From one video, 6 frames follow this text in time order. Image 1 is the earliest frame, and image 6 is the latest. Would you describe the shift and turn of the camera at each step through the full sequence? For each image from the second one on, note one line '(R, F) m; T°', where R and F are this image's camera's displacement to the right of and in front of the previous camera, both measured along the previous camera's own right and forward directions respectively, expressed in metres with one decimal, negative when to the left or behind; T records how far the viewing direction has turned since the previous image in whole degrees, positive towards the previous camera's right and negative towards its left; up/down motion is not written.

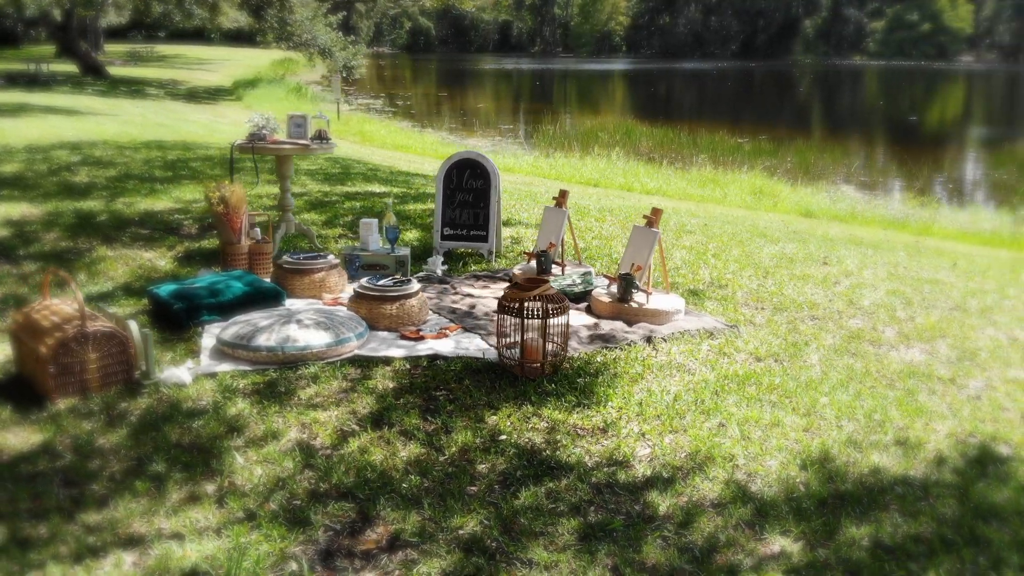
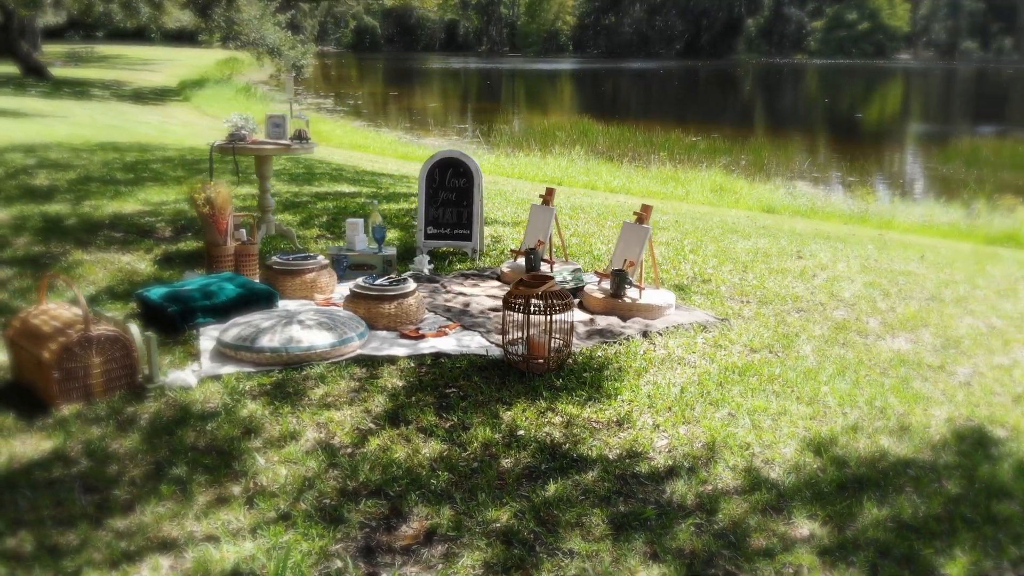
(-0.4, 0.0) m; +3°
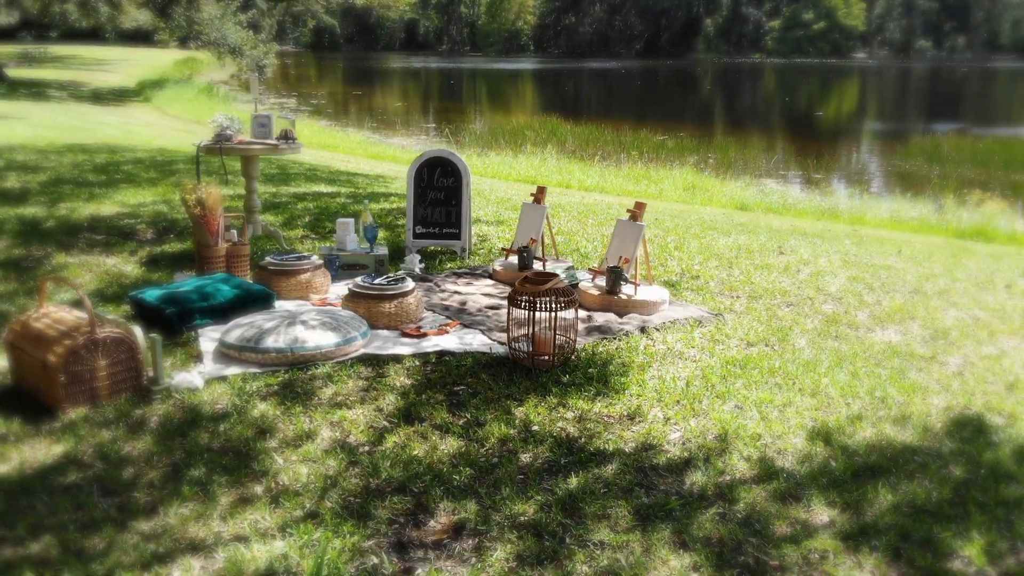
(-0.3, 0.0) m; +2°
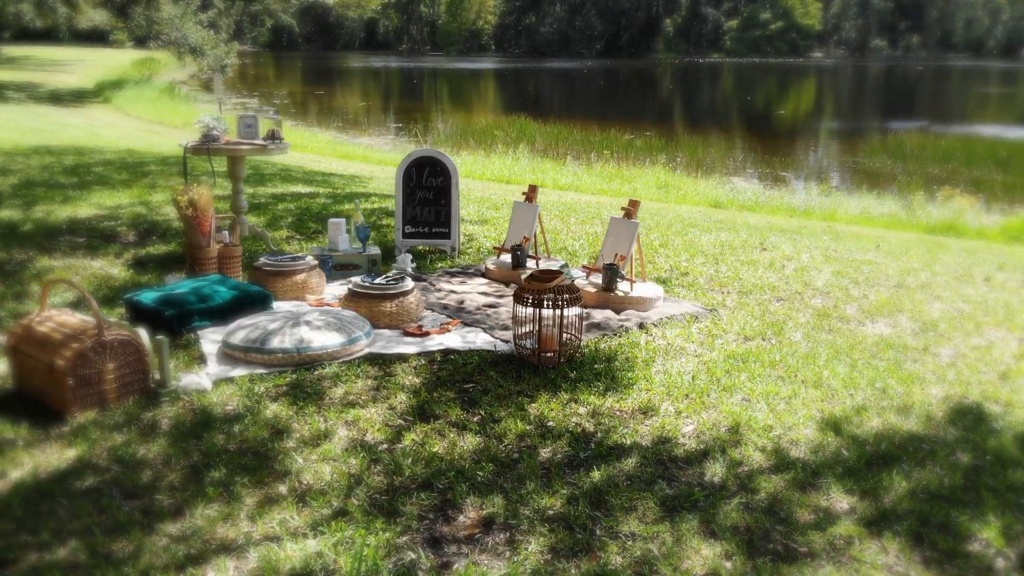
(-0.3, 0.0) m; +2°
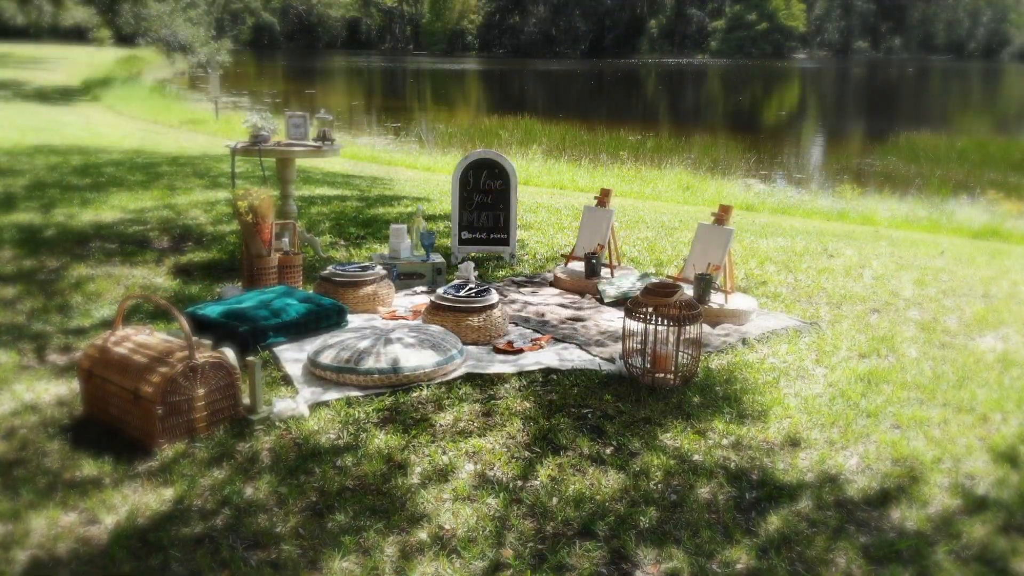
(-0.8, +0.5) m; +1°
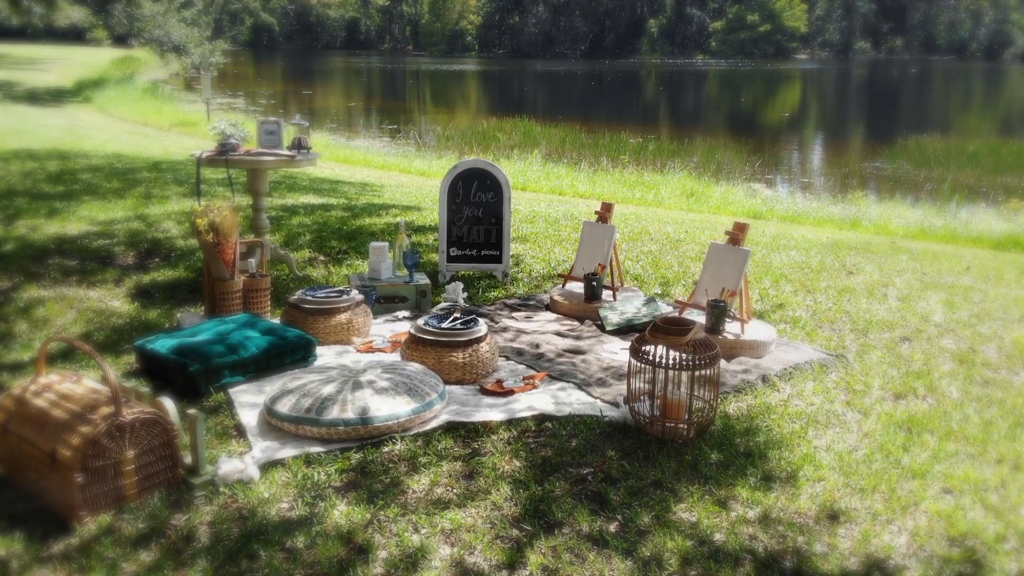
(+0.1, +0.7) m; 0°
